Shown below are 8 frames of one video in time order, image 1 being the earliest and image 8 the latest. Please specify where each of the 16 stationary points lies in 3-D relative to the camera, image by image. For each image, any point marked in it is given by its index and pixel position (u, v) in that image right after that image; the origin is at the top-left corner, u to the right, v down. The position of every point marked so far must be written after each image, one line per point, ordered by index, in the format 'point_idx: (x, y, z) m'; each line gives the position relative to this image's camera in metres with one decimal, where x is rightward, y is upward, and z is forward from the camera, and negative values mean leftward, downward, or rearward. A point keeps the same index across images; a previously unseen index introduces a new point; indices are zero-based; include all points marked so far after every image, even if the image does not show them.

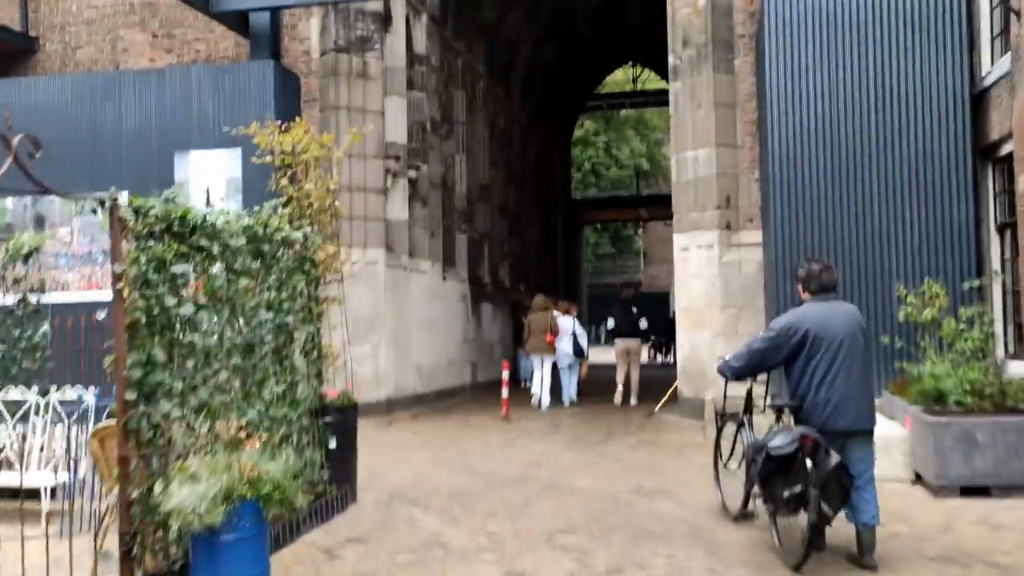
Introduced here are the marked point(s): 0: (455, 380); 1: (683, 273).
0: (-1.1, -1.7, +17.3) m
1: (+2.4, +0.2, +12.9) m
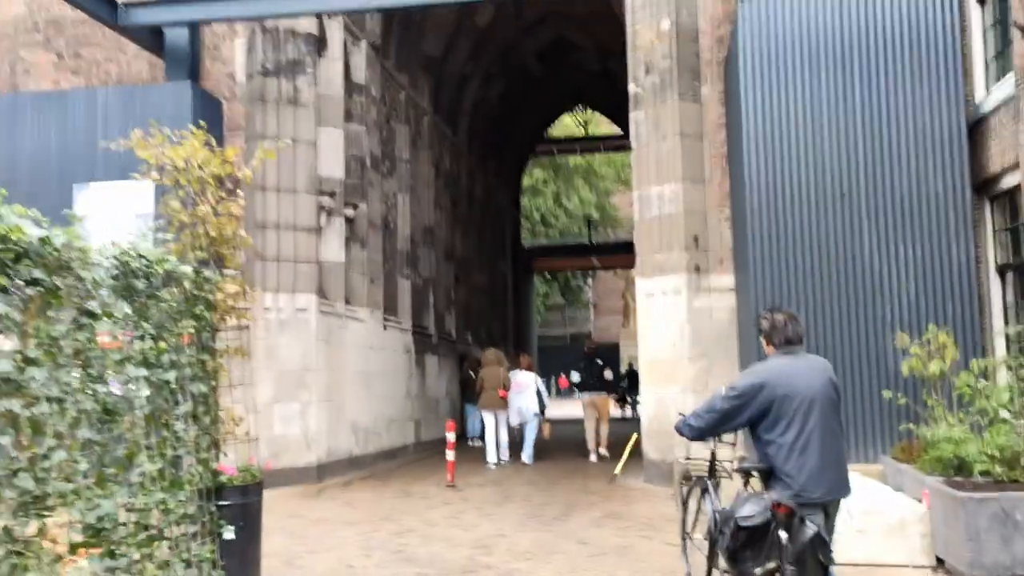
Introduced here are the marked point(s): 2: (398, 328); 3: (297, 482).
0: (-2.0, -2.6, +15.7) m
1: (+1.7, -0.4, +11.6) m
2: (-2.0, -0.7, +16.3) m
3: (-2.8, -2.5, +12.0) m
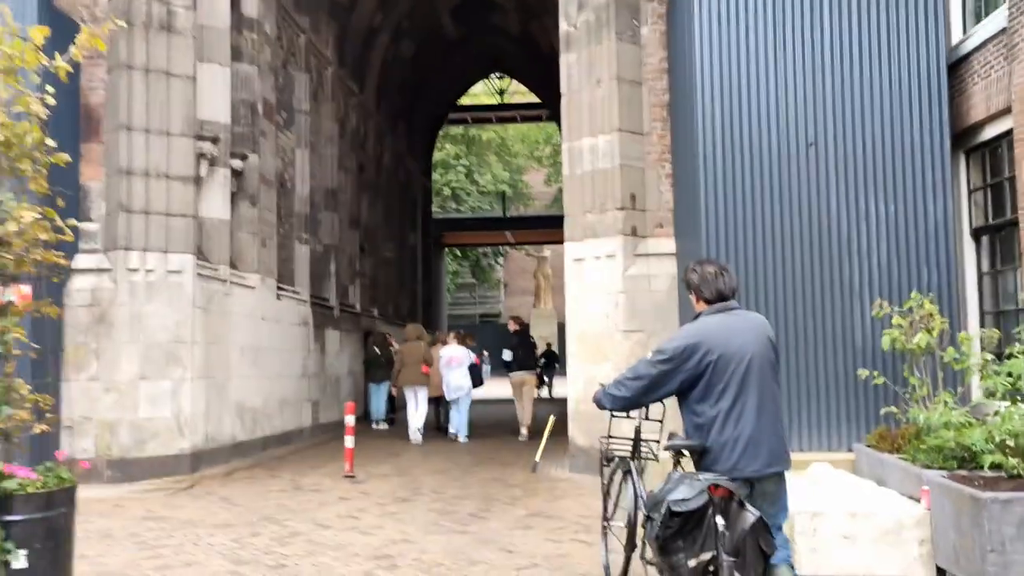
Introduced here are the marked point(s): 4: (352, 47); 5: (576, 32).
0: (-3.4, -2.0, +14.0) m
1: (+0.7, 0.0, +10.3) m
2: (-3.4, -0.1, +14.6) m
3: (-3.8, -2.1, +10.3) m
4: (-3.3, +4.9, +18.9) m
5: (+0.7, +2.9, +10.6) m
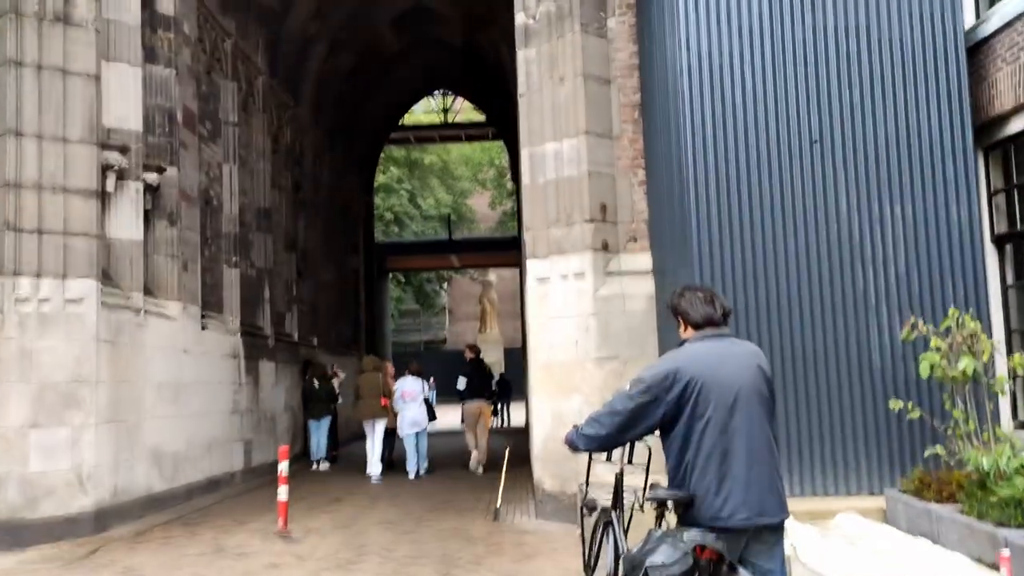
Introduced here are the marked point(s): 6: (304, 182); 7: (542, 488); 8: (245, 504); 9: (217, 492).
0: (-4.0, -2.4, +12.5) m
1: (+0.3, -0.2, +9.1) m
2: (-4.1, -0.6, +13.1) m
3: (-4.2, -2.3, +8.8) m
4: (-4.3, +4.4, +17.6) m
5: (+0.2, +2.7, +9.5) m
6: (-4.3, +2.2, +19.1) m
7: (+0.3, -1.9, +9.0) m
8: (-3.3, -2.7, +11.5) m
9: (-4.0, -2.7, +12.4) m
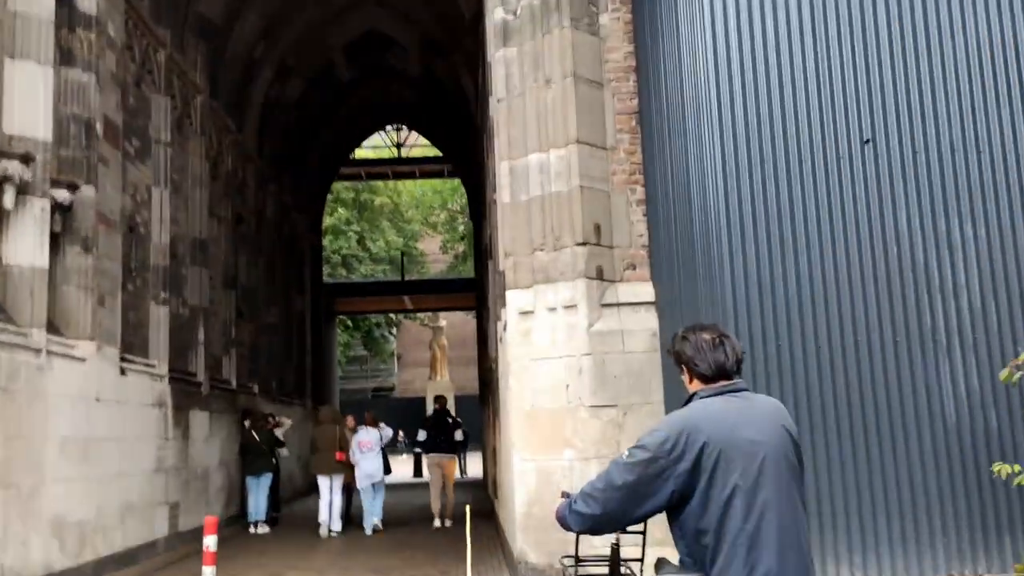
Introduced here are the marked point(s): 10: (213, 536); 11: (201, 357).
0: (-4.4, -2.9, +10.8) m
1: (+0.1, -0.5, +7.7) m
2: (-4.5, -1.0, +11.4) m
3: (-4.4, -2.6, +7.0) m
4: (-5.0, +3.7, +16.1) m
5: (0.0, +2.4, +8.2) m
6: (-5.0, +1.4, +17.5) m
7: (+0.1, -2.2, +7.5) m
8: (-3.7, -3.1, +9.8) m
9: (-4.3, -3.2, +10.6) m
10: (-2.3, -1.9, +7.1) m
11: (-4.7, -1.0, +13.8) m
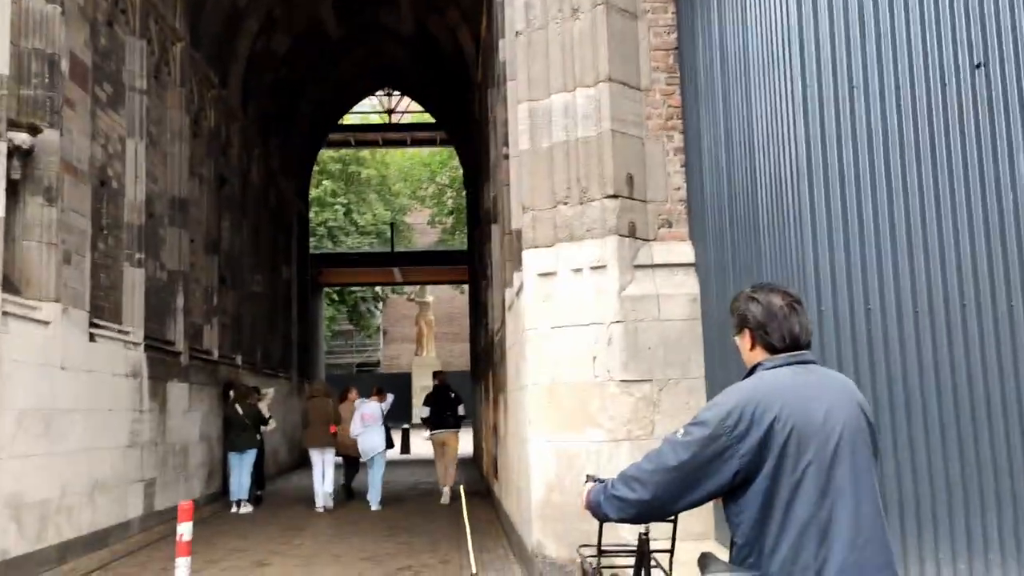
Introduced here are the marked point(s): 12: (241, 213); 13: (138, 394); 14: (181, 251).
0: (-4.3, -2.4, +9.9) m
1: (+0.2, -0.2, +6.8) m
2: (-4.4, -0.6, +10.5) m
3: (-4.3, -2.2, +6.1) m
4: (-4.9, +4.3, +15.1) m
5: (+0.2, +2.7, +7.2) m
6: (-5.0, +2.0, +16.5) m
7: (+0.2, -1.9, +6.6) m
8: (-3.6, -2.7, +8.9) m
9: (-4.3, -2.7, +9.7) m
10: (-2.2, -1.6, +6.2) m
11: (-4.6, -0.5, +12.9) m
12: (-5.1, +1.4, +17.3) m
13: (-4.5, -1.3, +11.0) m
14: (-4.7, +0.5, +13.1) m
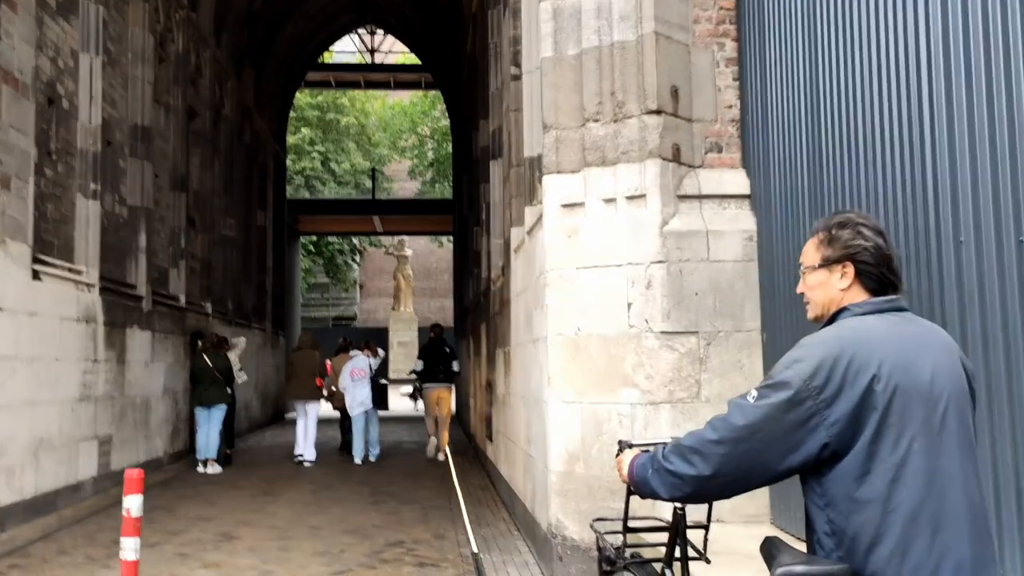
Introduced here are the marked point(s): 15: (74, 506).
0: (-4.3, -1.8, +8.8) m
1: (+0.3, +0.2, +5.7) m
2: (-4.4, +0.1, +9.3) m
3: (-4.2, -1.8, +5.0) m
4: (-4.9, +5.1, +13.6) m
5: (+0.3, +3.1, +6.0) m
6: (-5.1, +3.0, +15.2) m
7: (+0.3, -1.5, +5.7) m
8: (-3.6, -2.1, +7.8) m
9: (-4.3, -2.1, +8.6) m
10: (-2.1, -1.1, +5.1) m
11: (-4.7, +0.3, +11.7) m
12: (-5.2, +2.4, +16.0) m
13: (-4.5, -0.6, +9.8) m
14: (-4.7, +1.3, +11.9) m
15: (-4.3, -2.2, +9.2) m
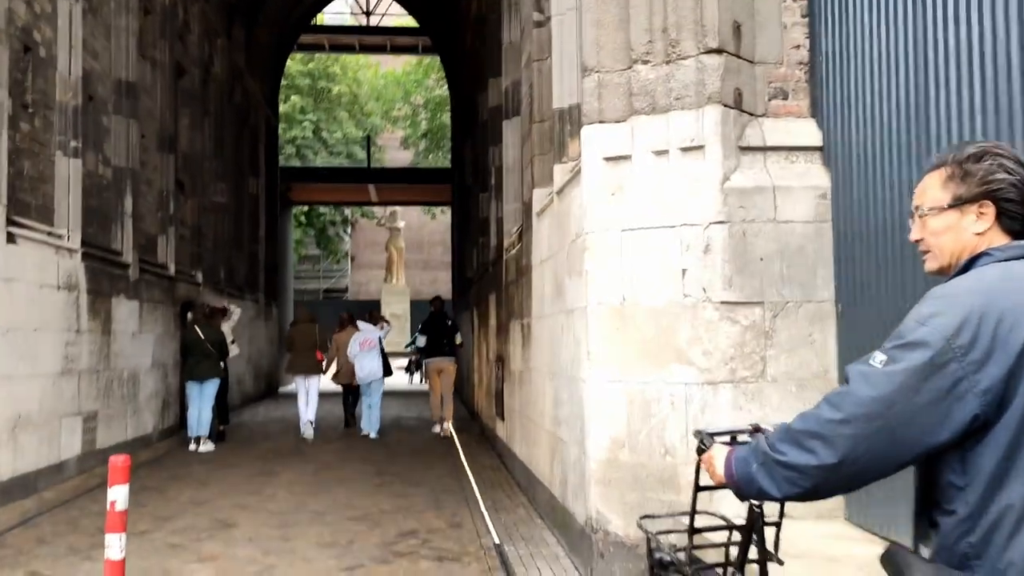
0: (-4.2, -1.5, +8.1) m
1: (+0.5, +0.4, +5.1) m
2: (-4.3, +0.4, +8.6) m
3: (-4.0, -1.6, +4.3) m
4: (-4.8, +5.6, +12.8) m
5: (+0.6, +3.3, +5.3) m
6: (-5.0, +3.5, +14.3) m
7: (+0.5, -1.3, +5.0) m
8: (-3.4, -1.8, +7.2) m
9: (-4.1, -1.8, +8.0) m
10: (-1.9, -1.0, +4.5) m
11: (-4.5, +0.7, +10.9) m
12: (-5.1, +2.9, +15.2) m
13: (-4.3, -0.2, +9.1) m
14: (-4.6, +1.7, +11.1) m
15: (-4.2, -1.8, +8.5) m
